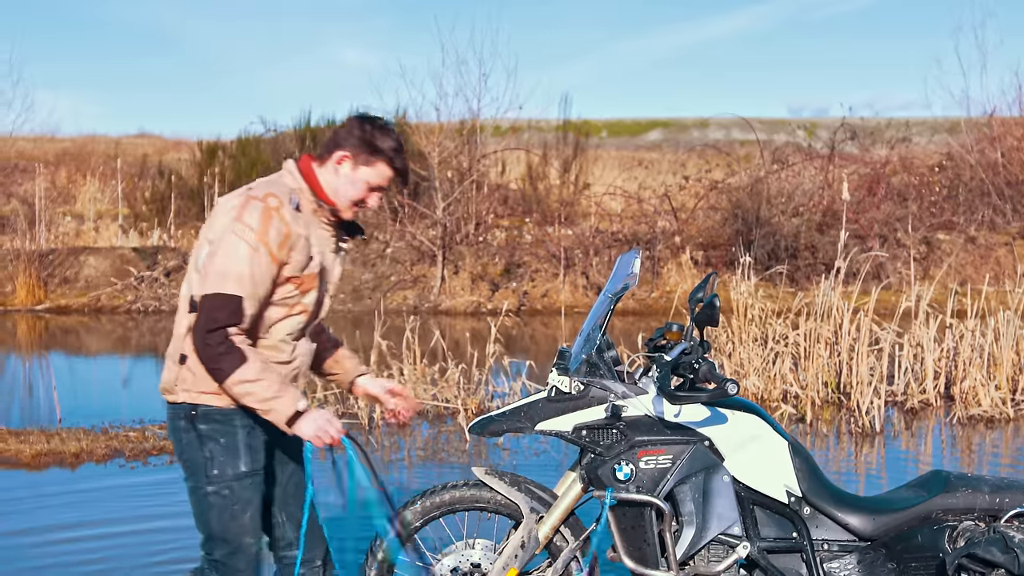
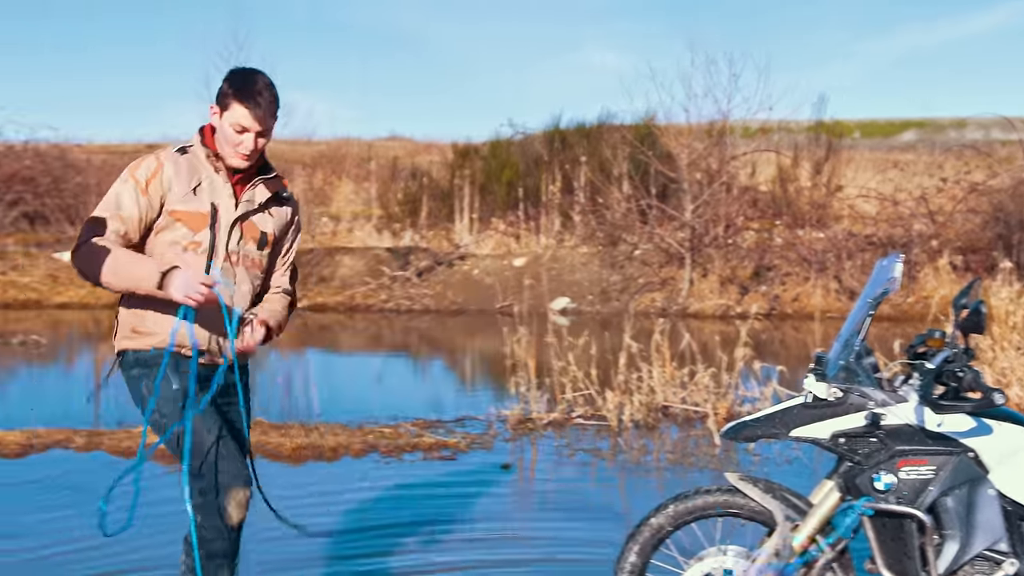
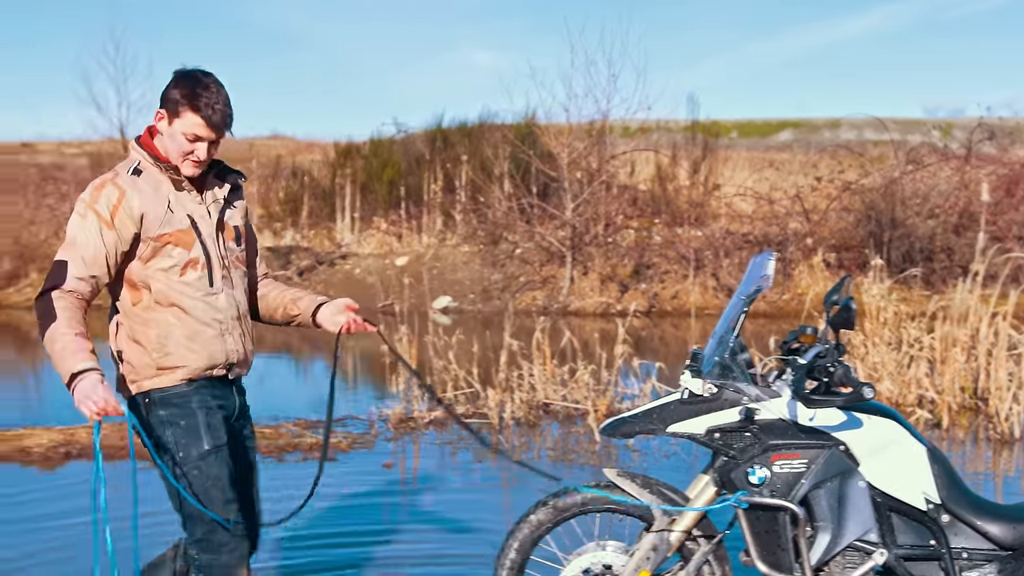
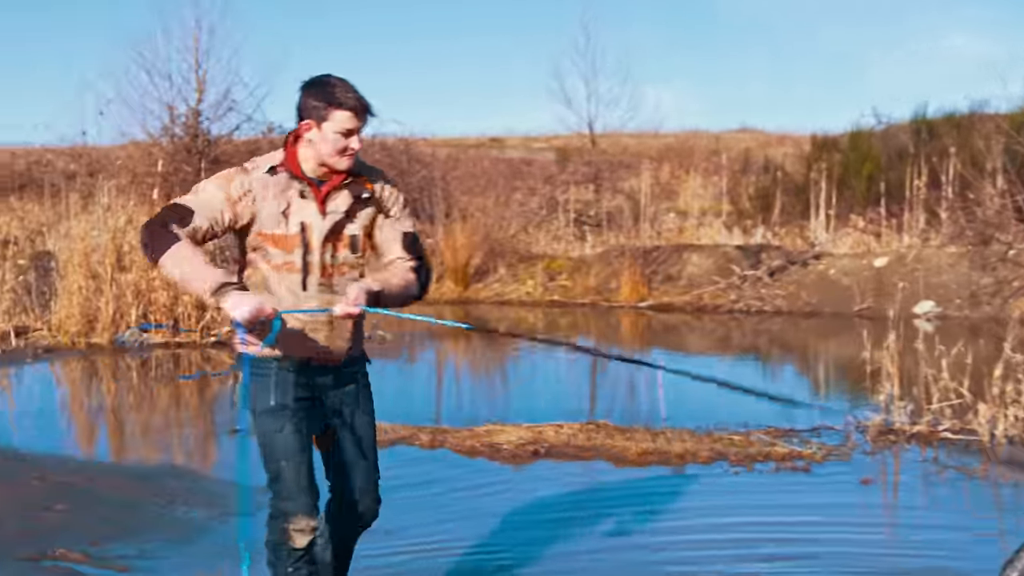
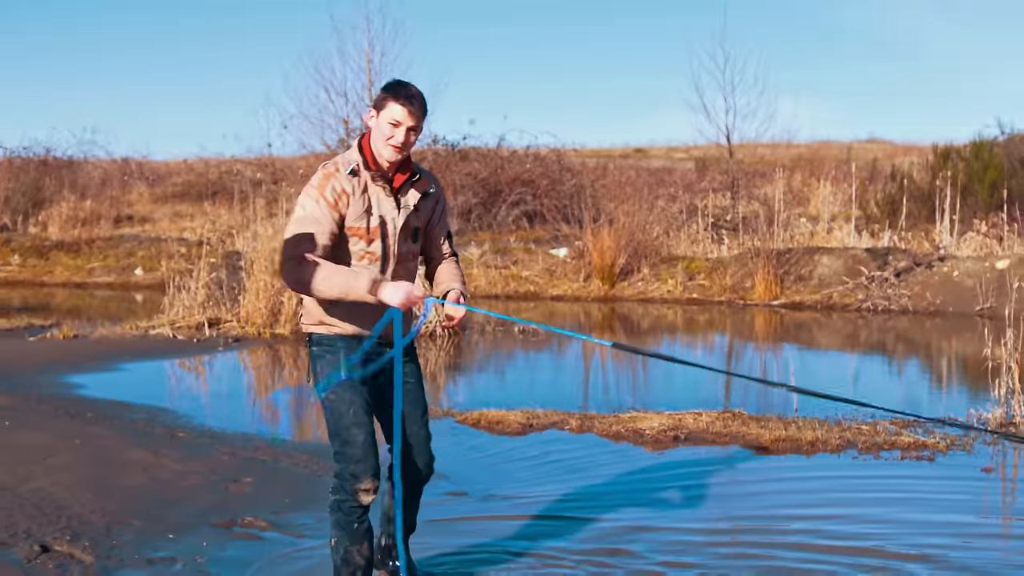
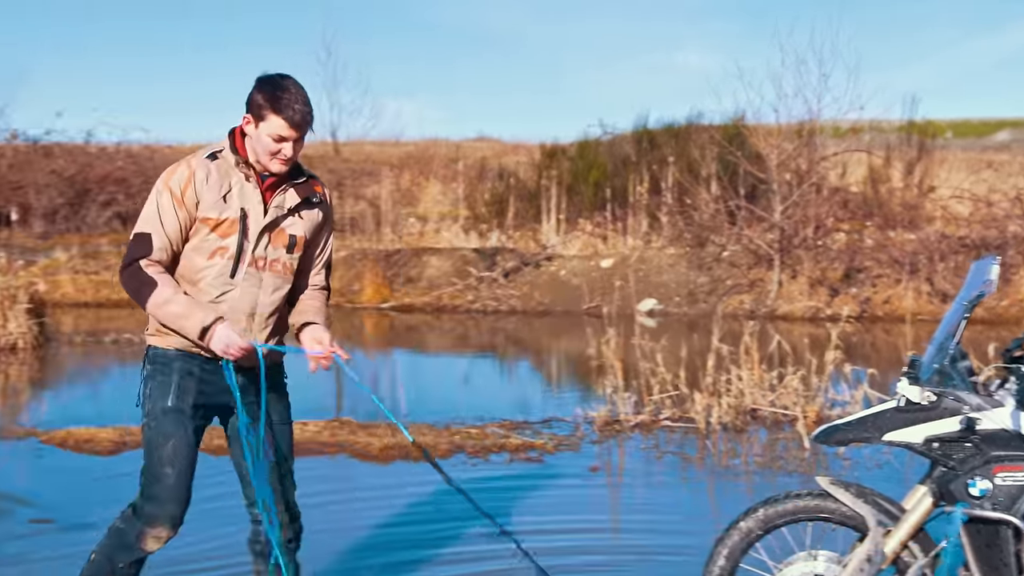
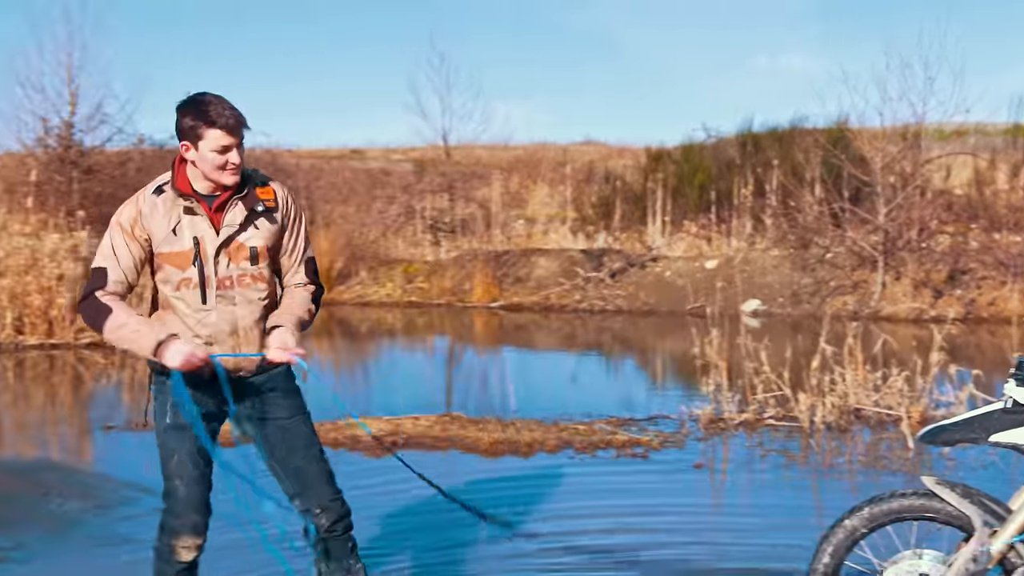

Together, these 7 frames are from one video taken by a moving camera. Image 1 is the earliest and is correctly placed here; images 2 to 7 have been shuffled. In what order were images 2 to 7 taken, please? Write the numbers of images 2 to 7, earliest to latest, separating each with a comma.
3, 2, 6, 7, 4, 5
